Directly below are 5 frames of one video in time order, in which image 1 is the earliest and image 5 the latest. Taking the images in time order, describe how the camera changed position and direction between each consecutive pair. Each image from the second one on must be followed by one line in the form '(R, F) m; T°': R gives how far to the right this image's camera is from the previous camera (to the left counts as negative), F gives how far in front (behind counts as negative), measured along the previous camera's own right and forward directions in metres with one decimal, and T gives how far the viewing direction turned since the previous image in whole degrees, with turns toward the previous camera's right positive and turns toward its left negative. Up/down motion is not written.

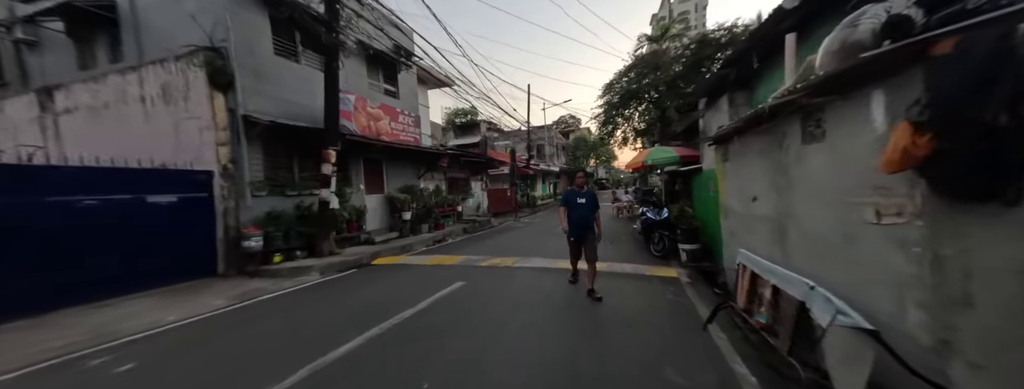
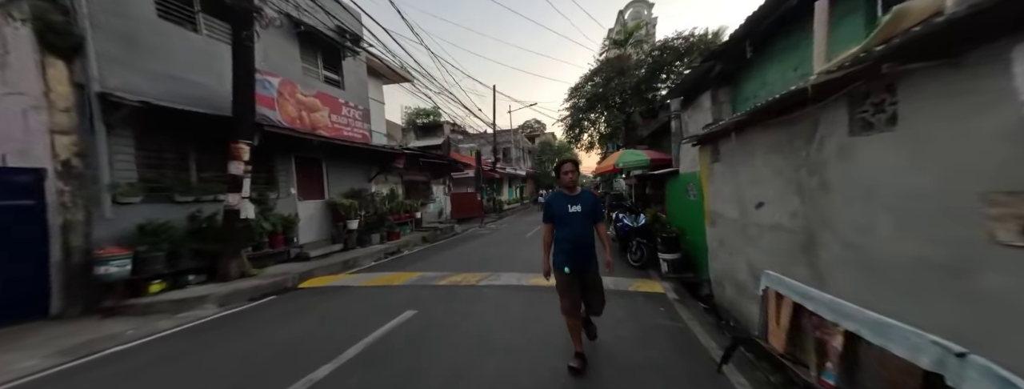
(+0.1, +1.0) m; +7°
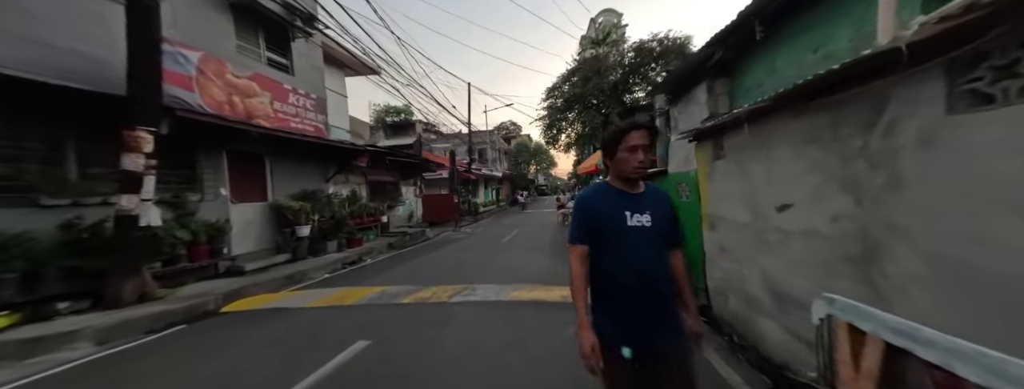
(0.0, +0.8) m; +5°
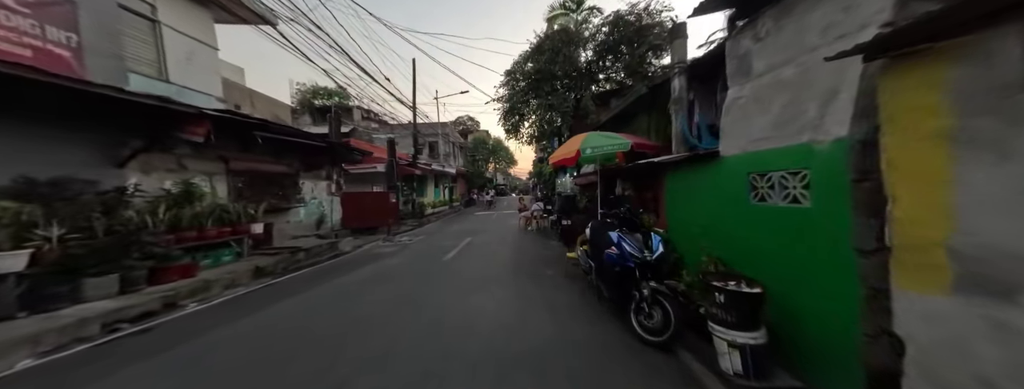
(+0.4, +3.4) m; +9°
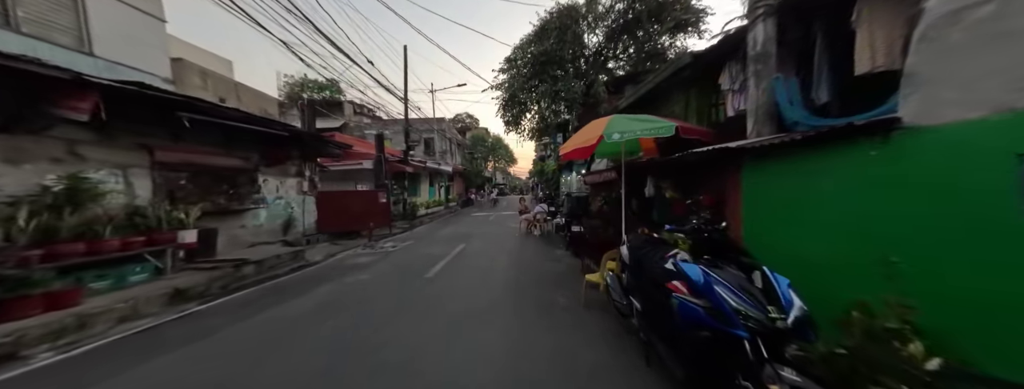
(0.0, +1.8) m; 0°
